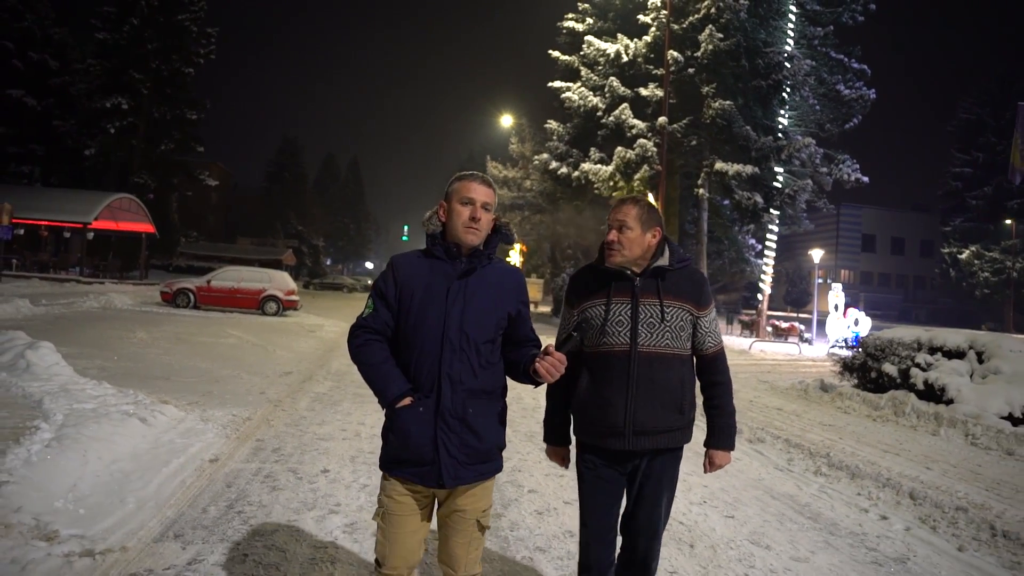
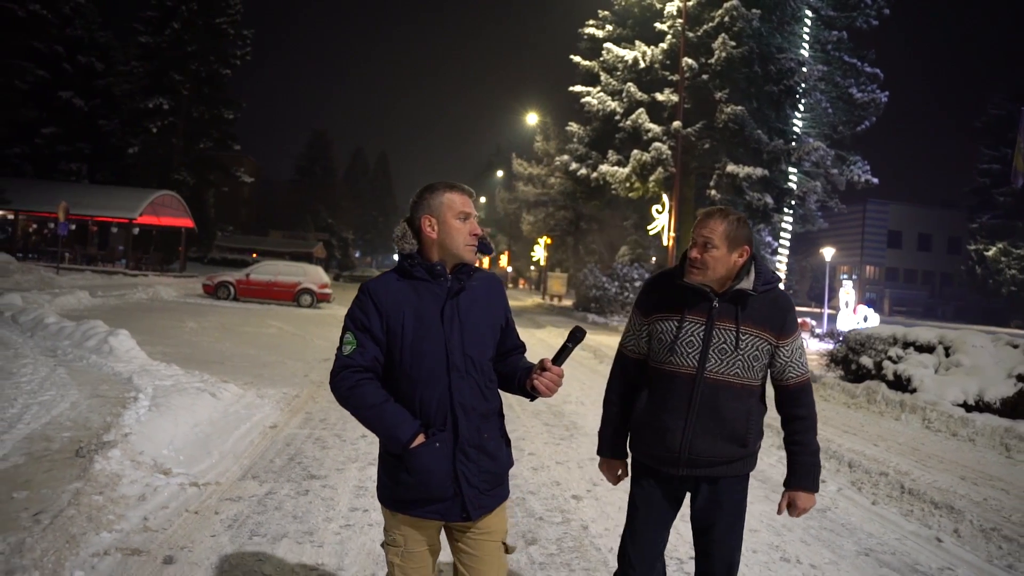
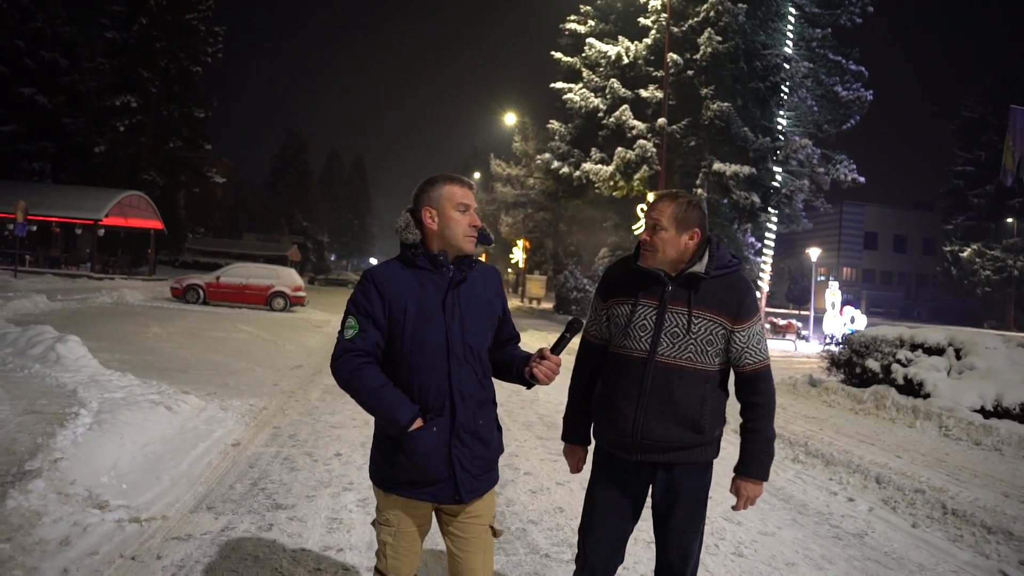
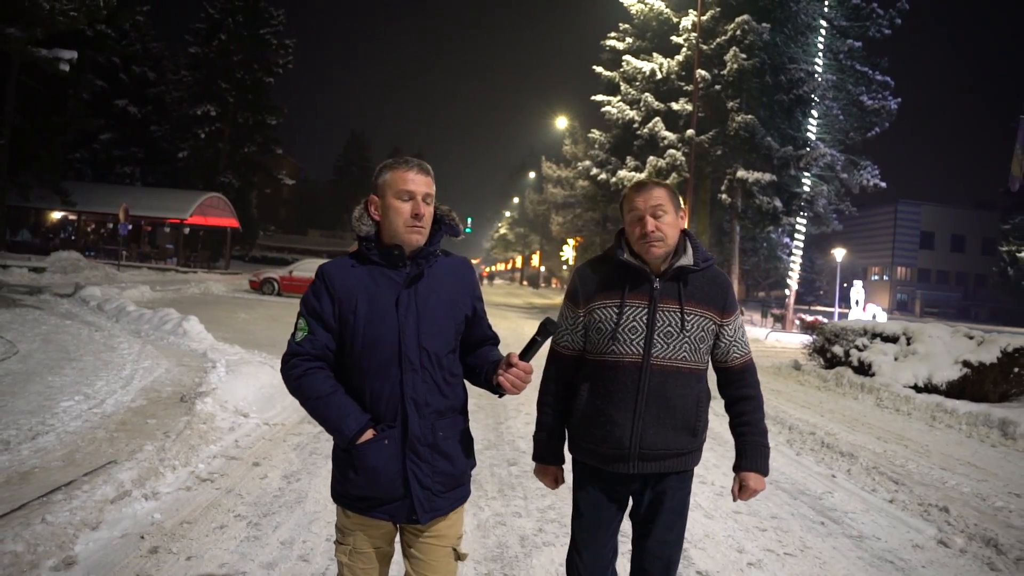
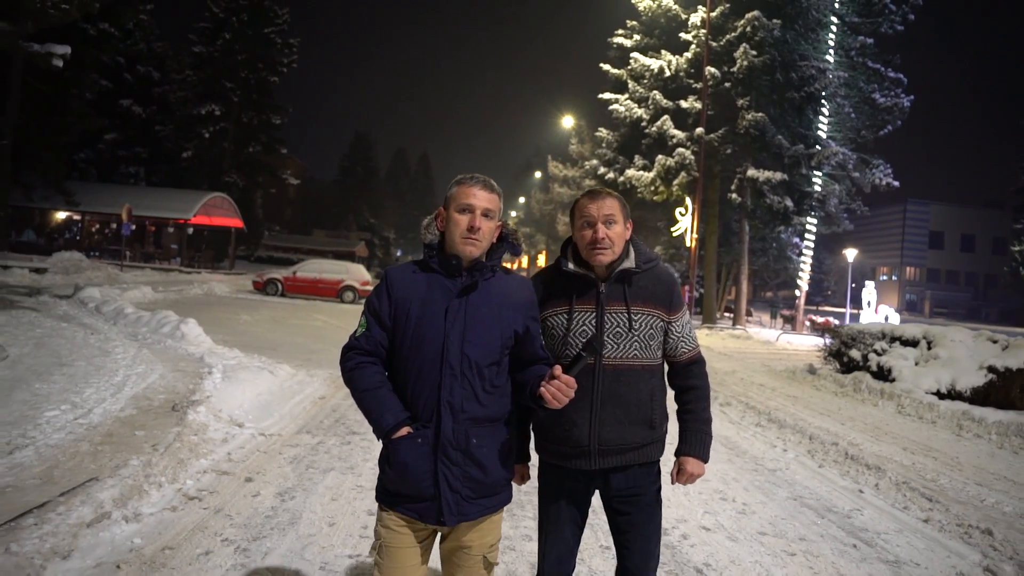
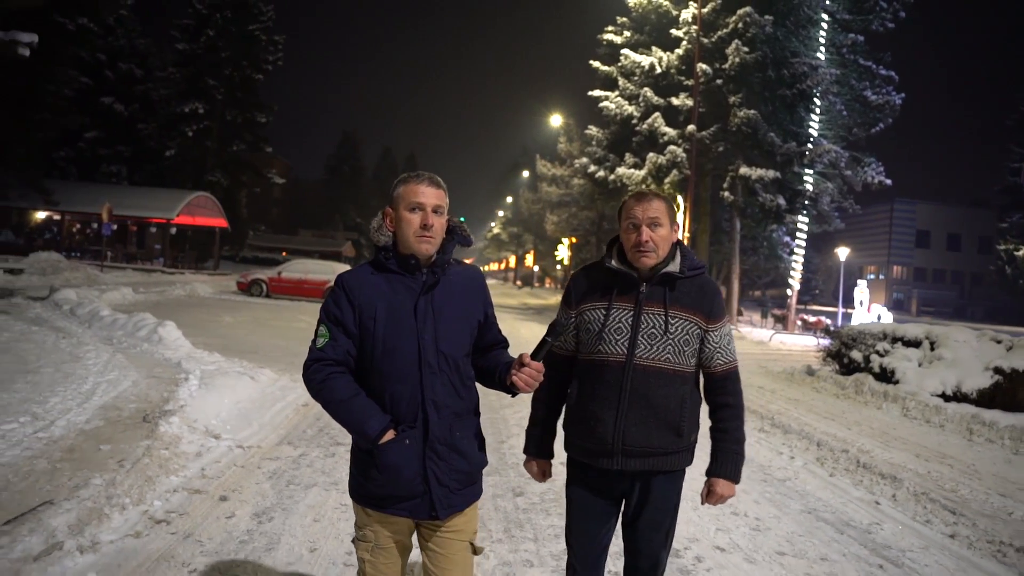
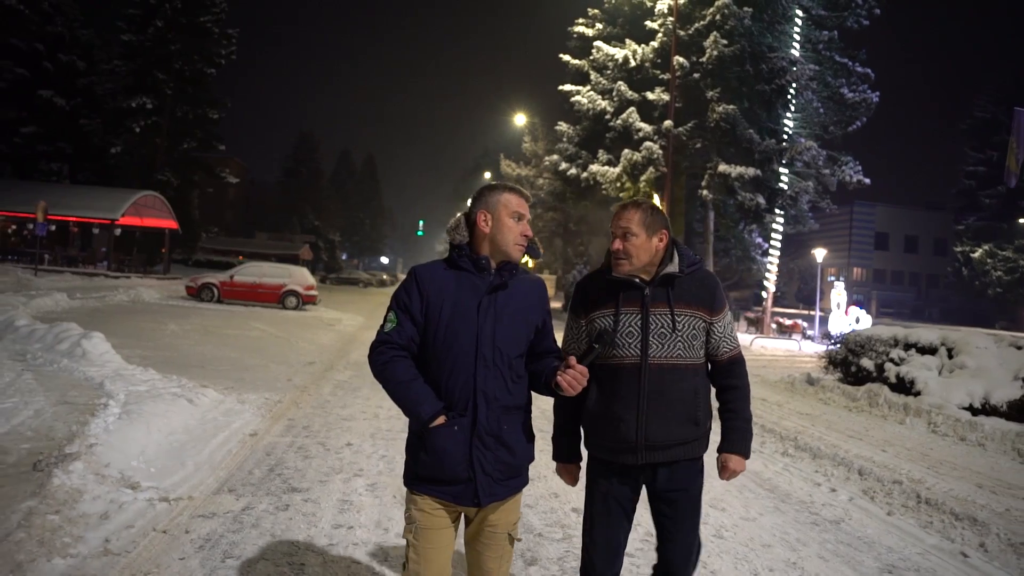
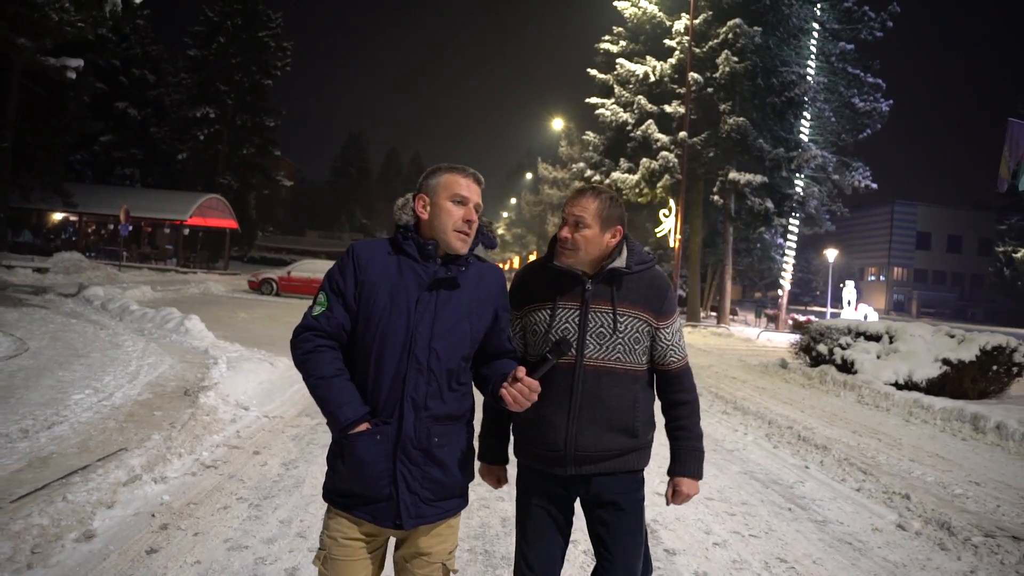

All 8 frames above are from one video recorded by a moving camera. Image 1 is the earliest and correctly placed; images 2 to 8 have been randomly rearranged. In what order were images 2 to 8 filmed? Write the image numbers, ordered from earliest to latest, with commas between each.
3, 7, 2, 6, 5, 4, 8
